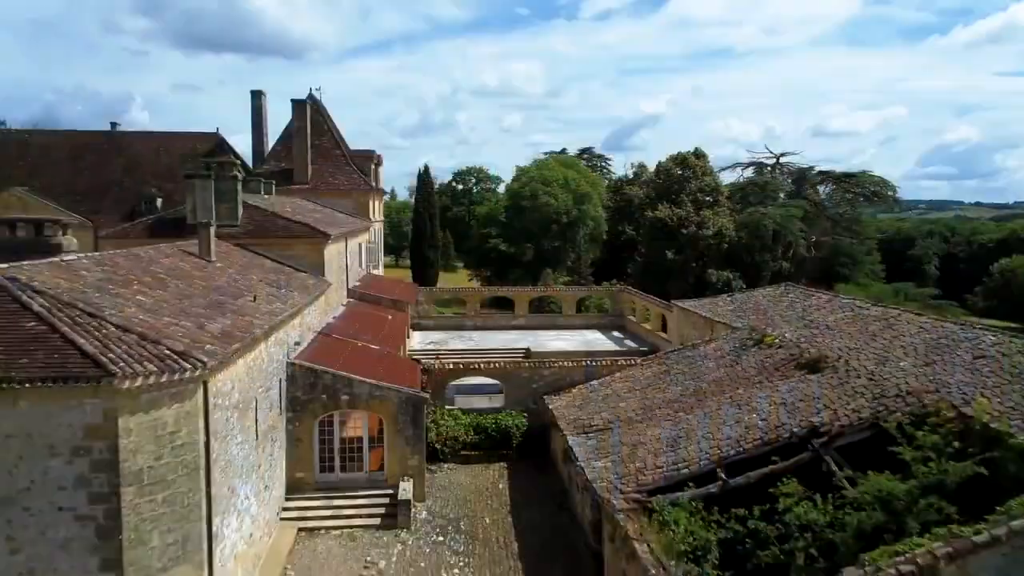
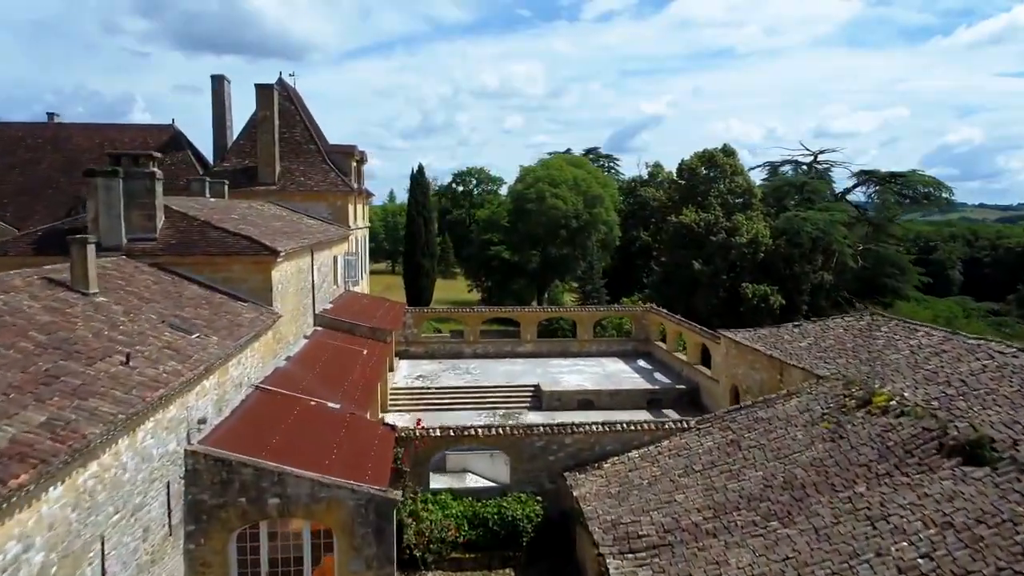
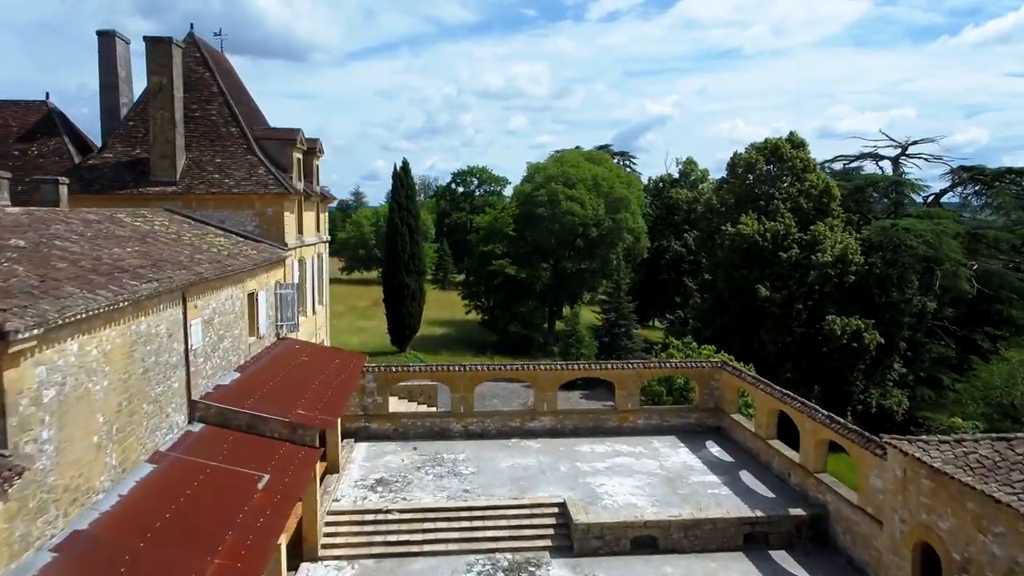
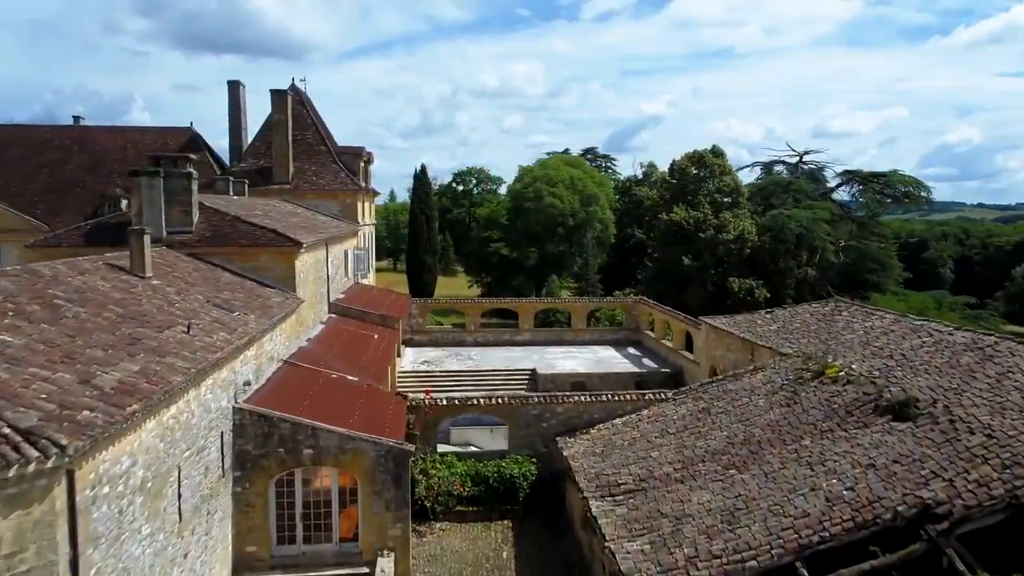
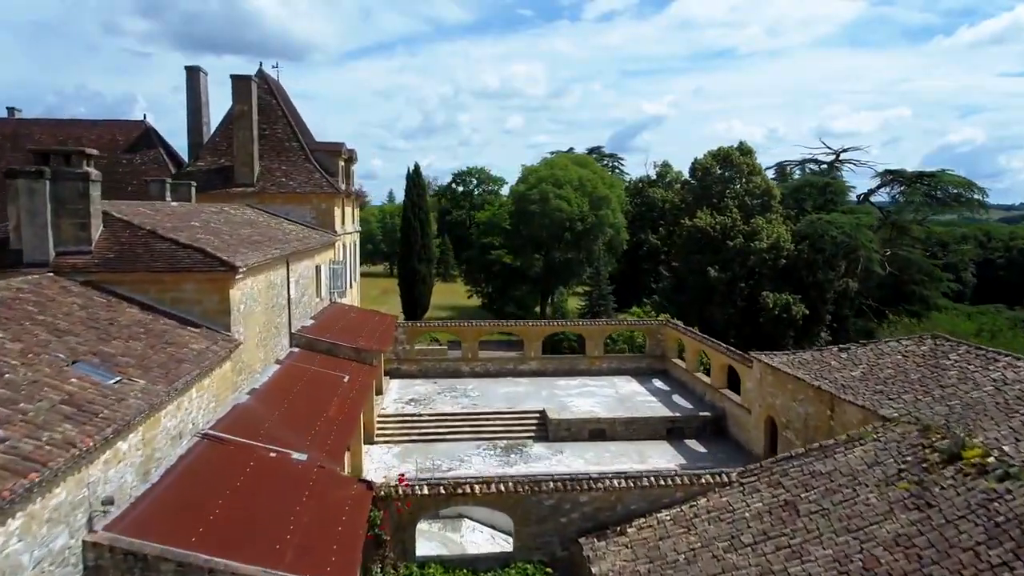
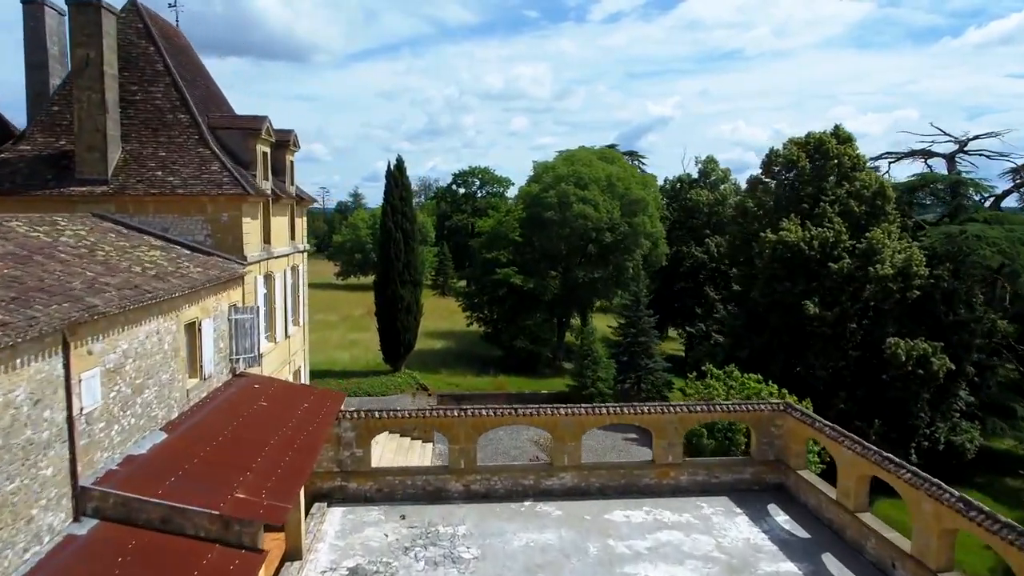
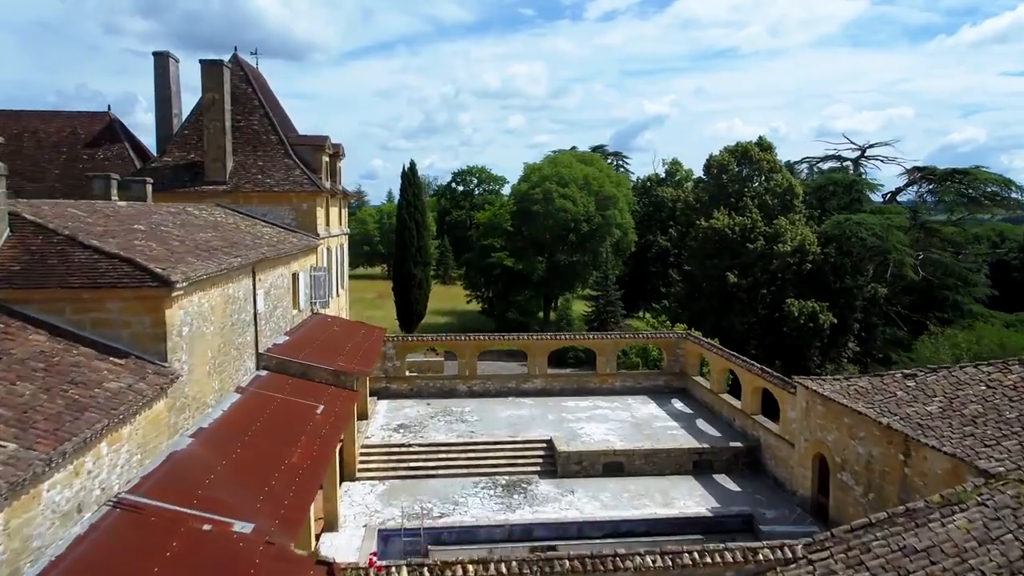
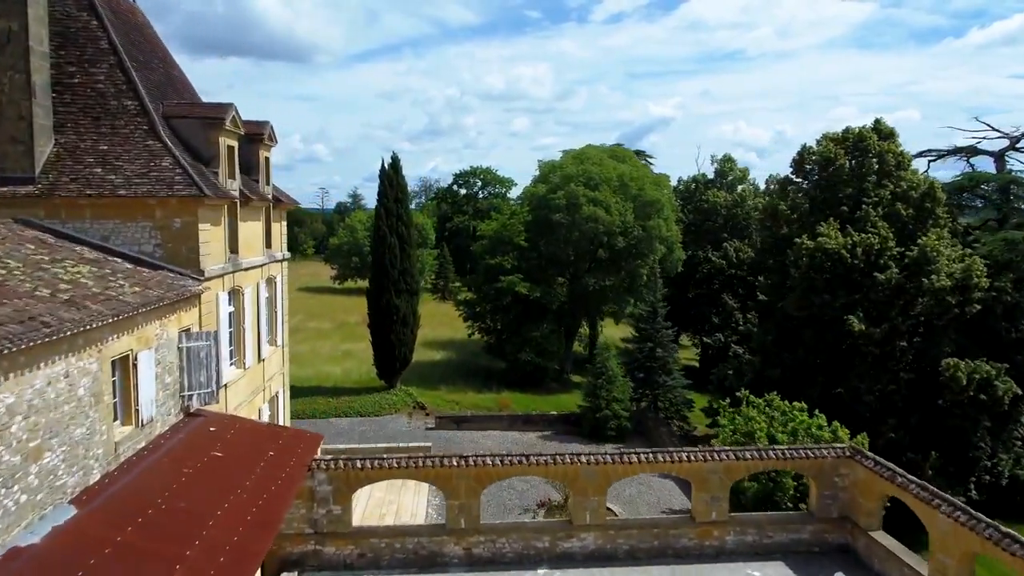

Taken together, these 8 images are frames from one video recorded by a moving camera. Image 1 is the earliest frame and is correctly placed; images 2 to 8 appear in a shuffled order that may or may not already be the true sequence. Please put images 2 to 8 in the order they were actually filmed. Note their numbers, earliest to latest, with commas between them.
4, 2, 5, 7, 3, 6, 8
